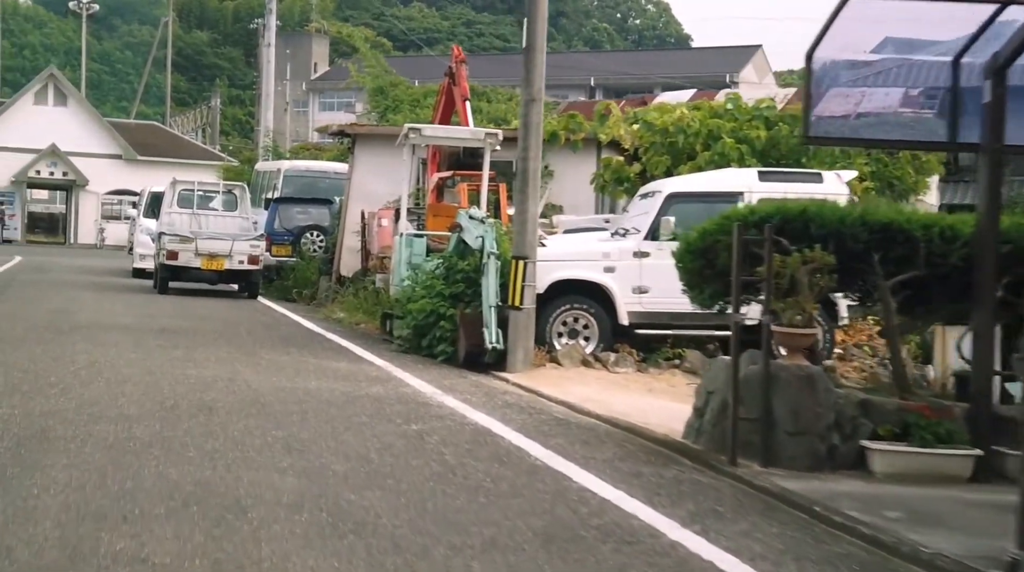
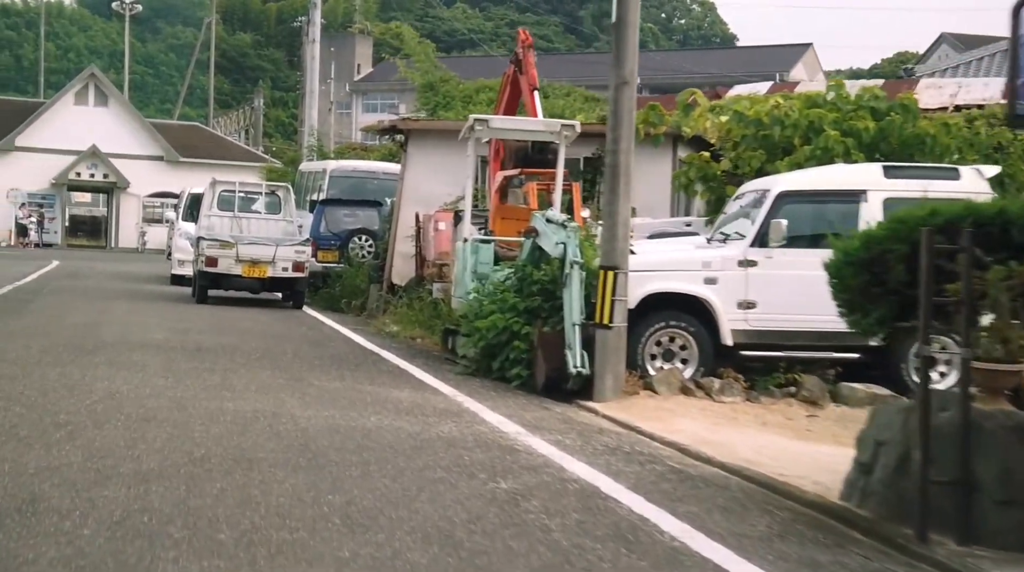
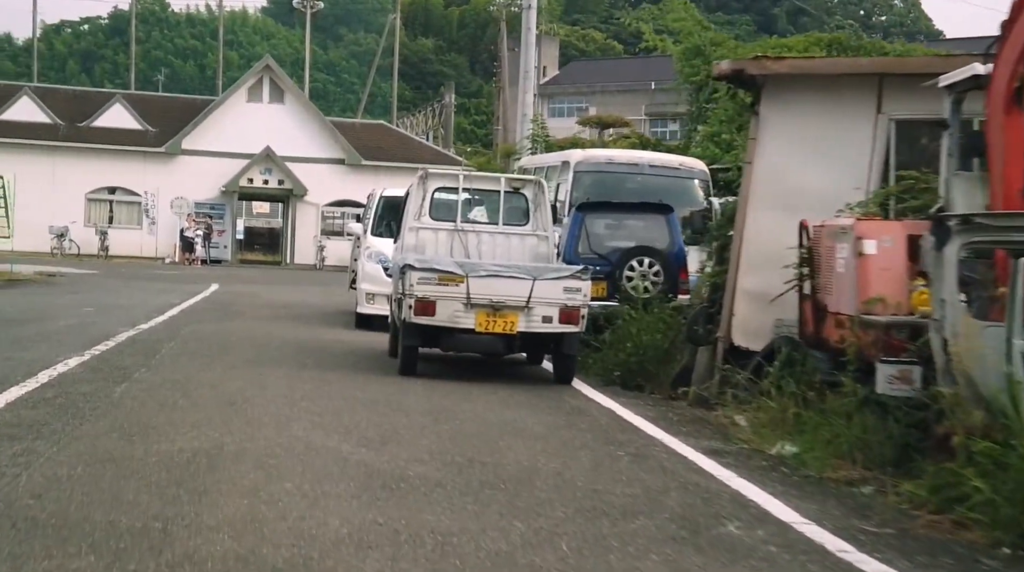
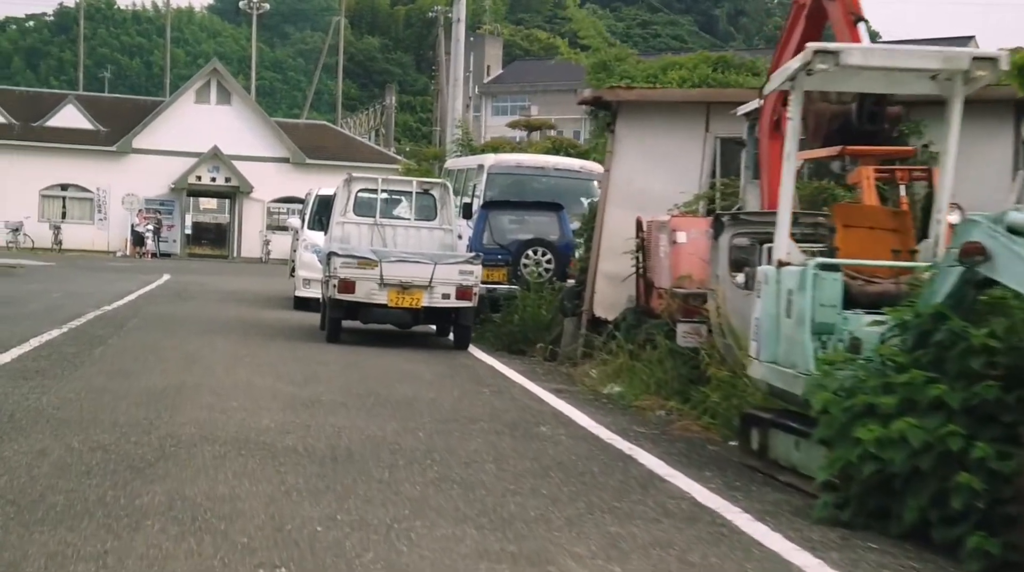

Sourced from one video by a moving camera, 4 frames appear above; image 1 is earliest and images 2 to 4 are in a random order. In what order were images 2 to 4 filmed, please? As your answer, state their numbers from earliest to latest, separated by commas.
2, 4, 3
